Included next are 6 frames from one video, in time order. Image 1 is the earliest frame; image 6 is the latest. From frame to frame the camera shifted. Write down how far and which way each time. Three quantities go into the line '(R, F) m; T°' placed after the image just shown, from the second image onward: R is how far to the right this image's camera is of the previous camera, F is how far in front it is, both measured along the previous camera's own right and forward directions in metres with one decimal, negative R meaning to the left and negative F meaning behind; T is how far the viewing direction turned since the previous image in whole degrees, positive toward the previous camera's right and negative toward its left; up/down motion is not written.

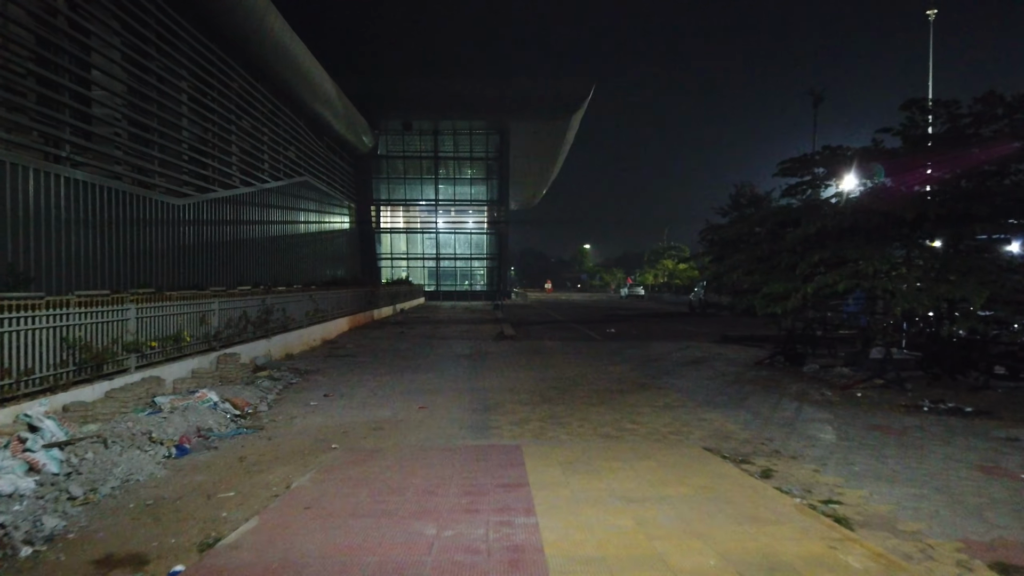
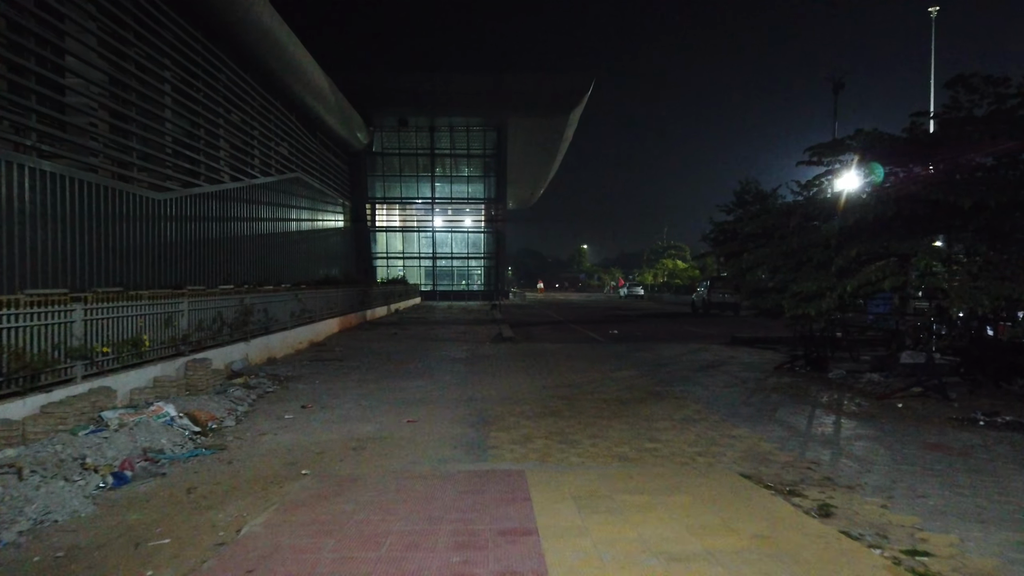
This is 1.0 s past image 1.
(0.0, +1.2) m; 0°
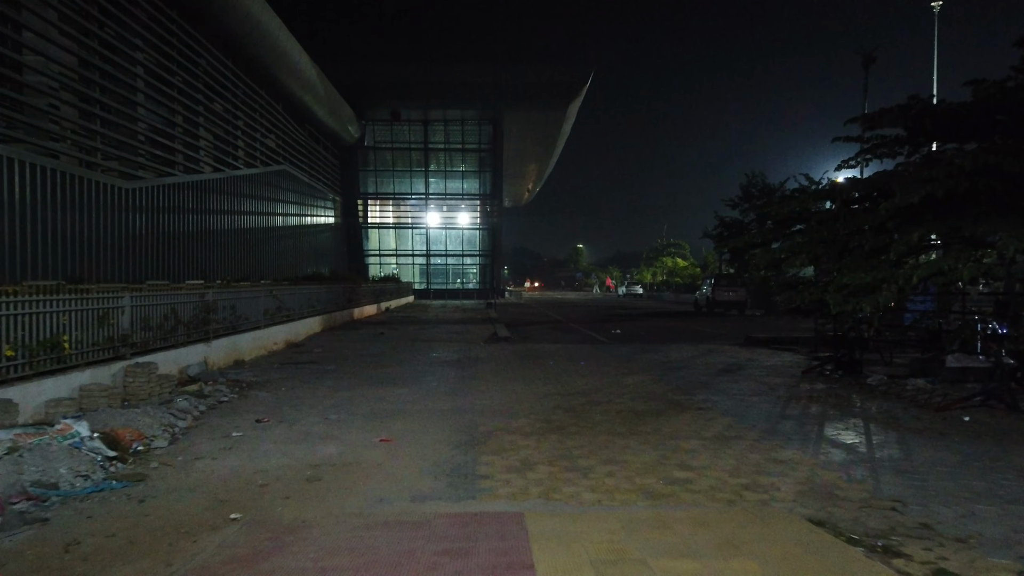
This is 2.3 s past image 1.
(0.0, +1.7) m; 0°
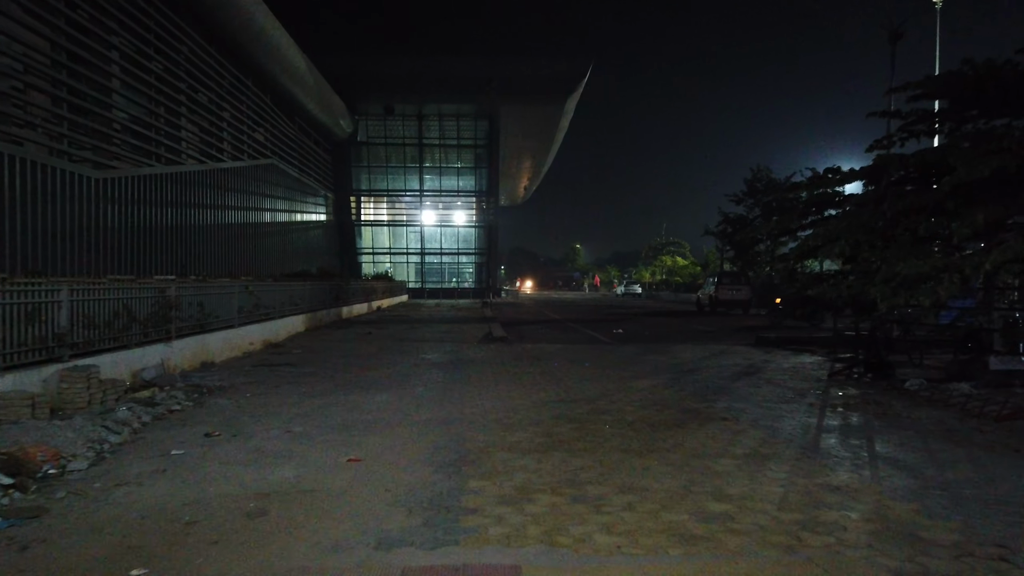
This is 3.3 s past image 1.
(0.0, +1.3) m; 0°
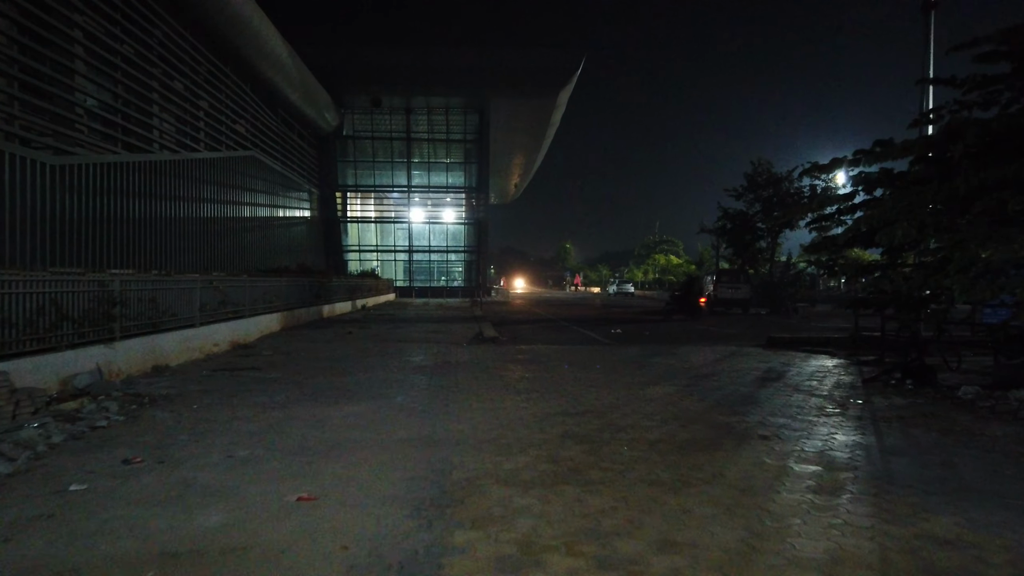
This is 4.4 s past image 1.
(-0.1, +1.5) m; +1°
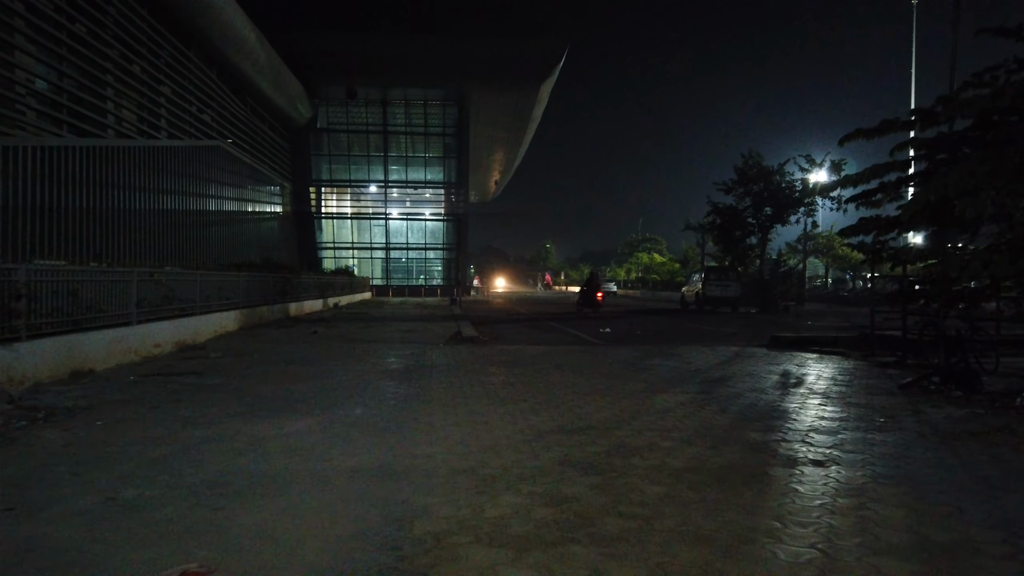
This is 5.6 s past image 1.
(0.0, +1.6) m; +2°
